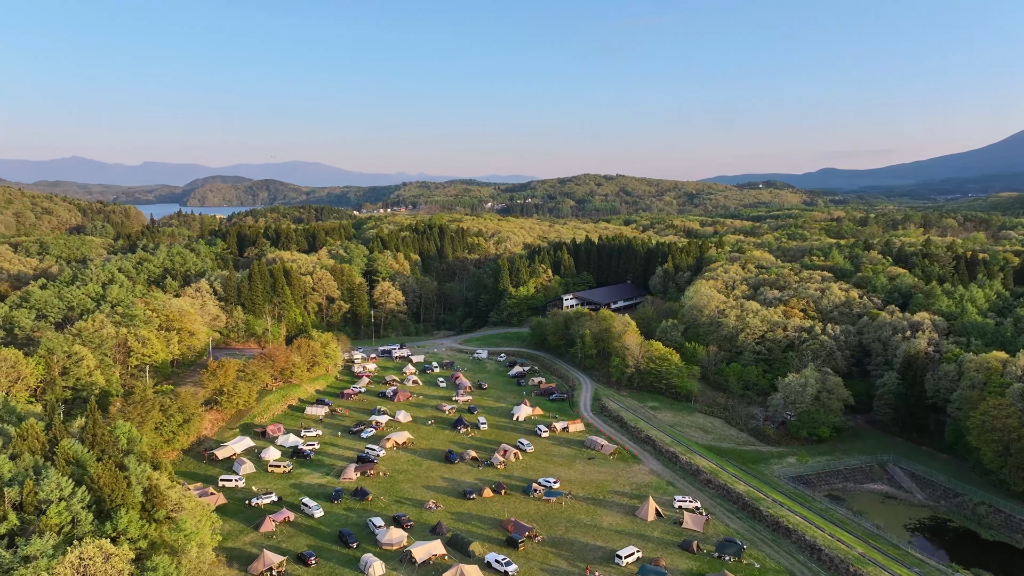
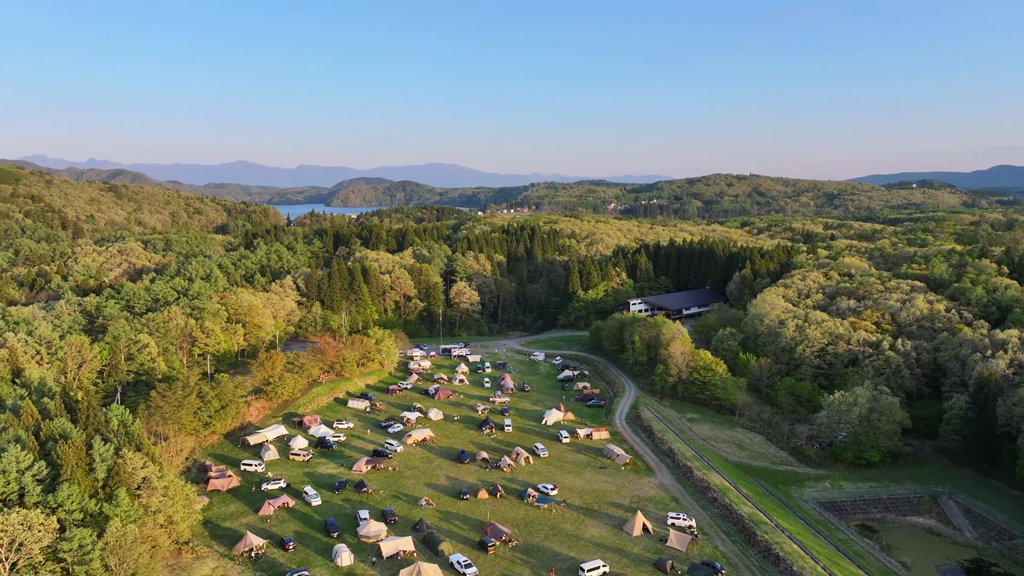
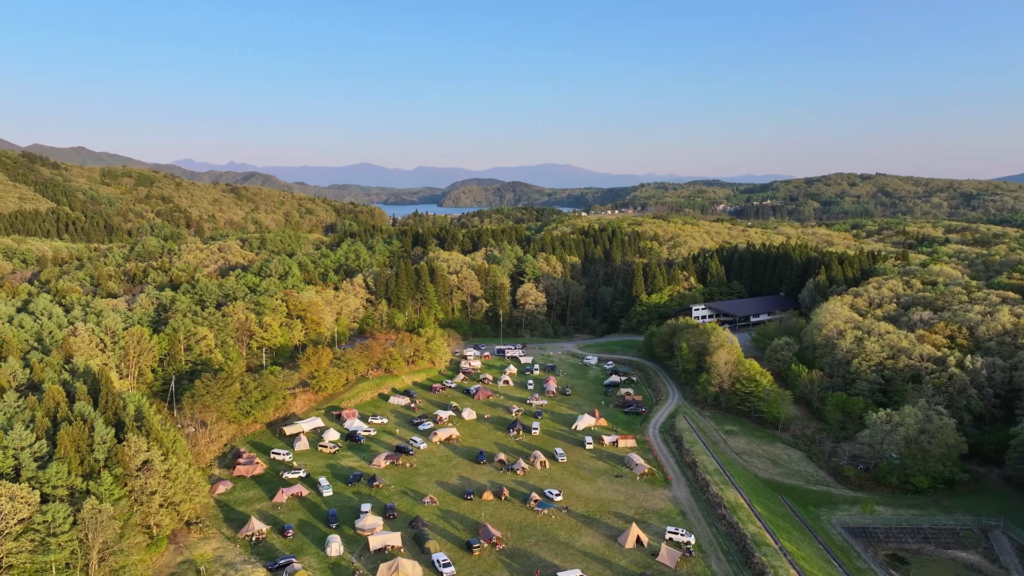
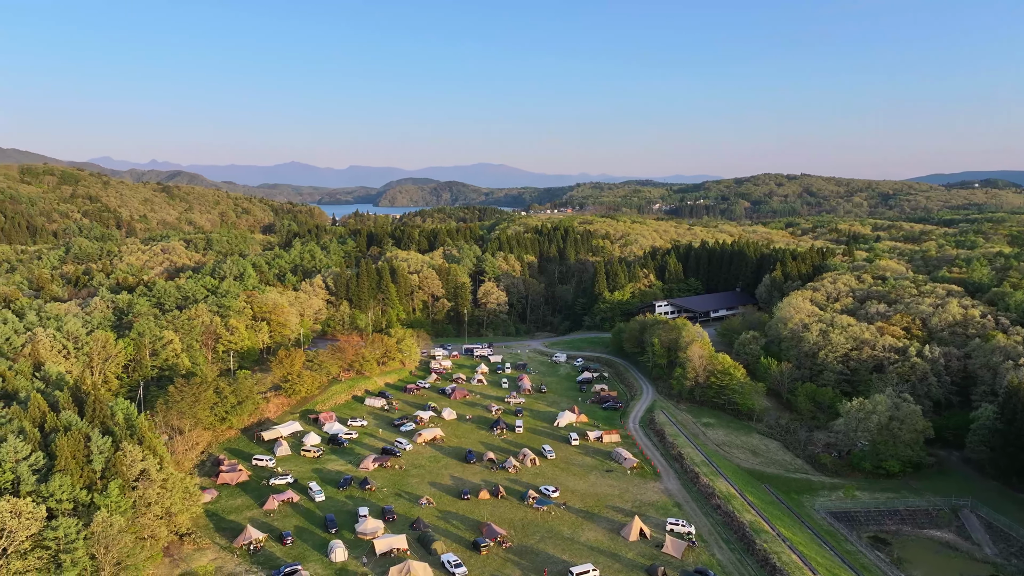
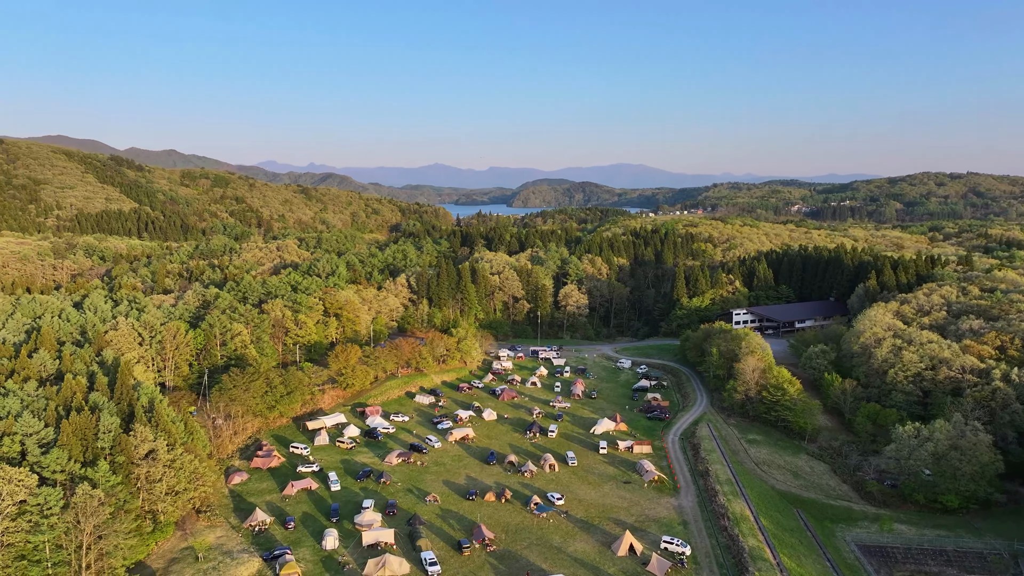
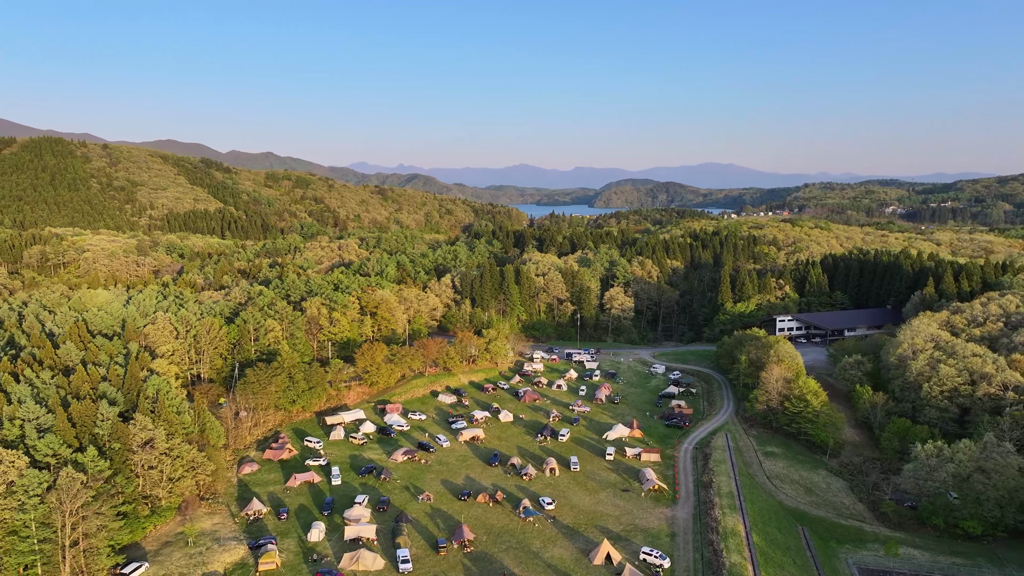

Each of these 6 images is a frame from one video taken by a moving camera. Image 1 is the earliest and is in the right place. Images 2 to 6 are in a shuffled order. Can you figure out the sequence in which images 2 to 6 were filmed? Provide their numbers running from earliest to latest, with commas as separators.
2, 4, 3, 5, 6
